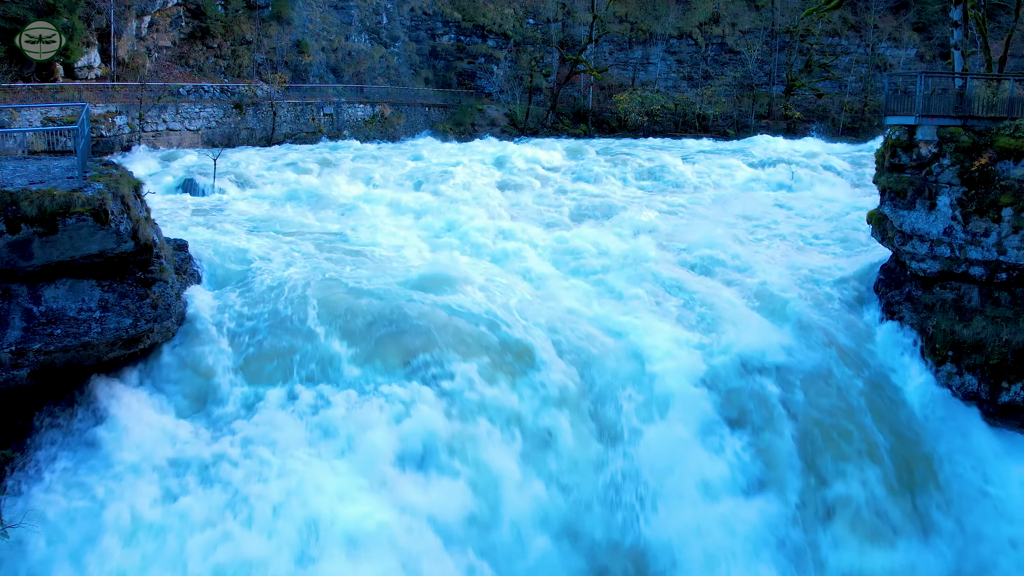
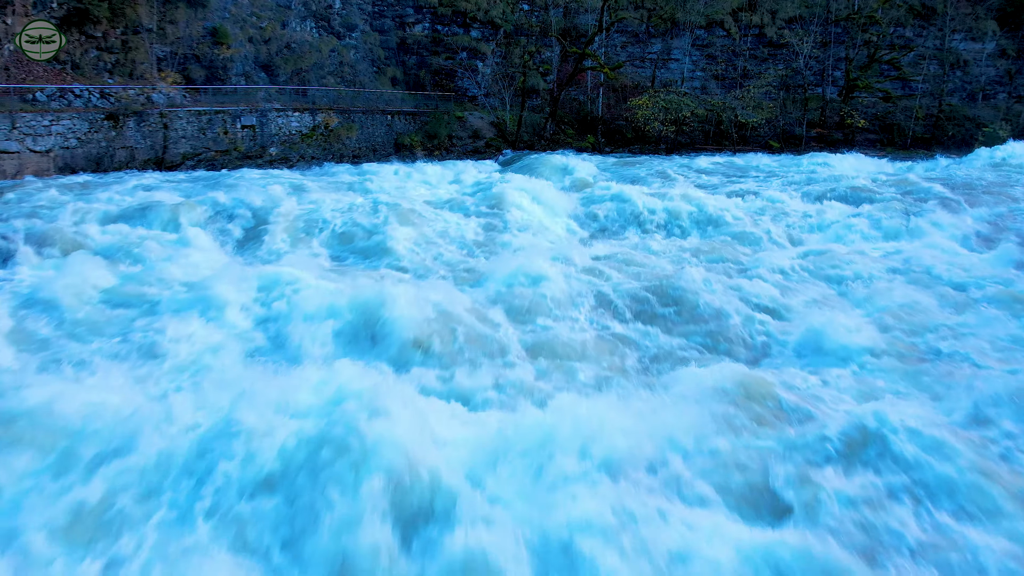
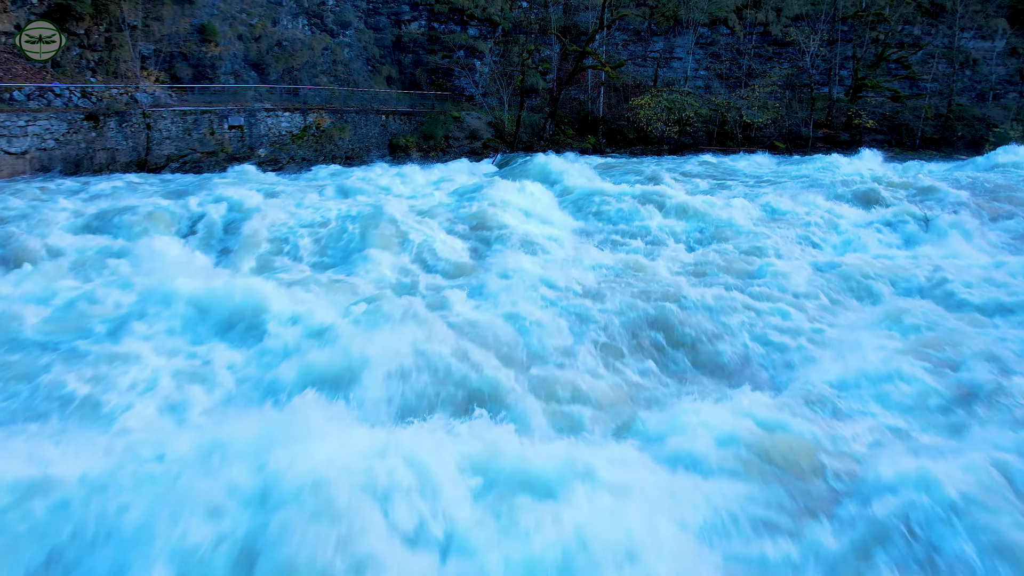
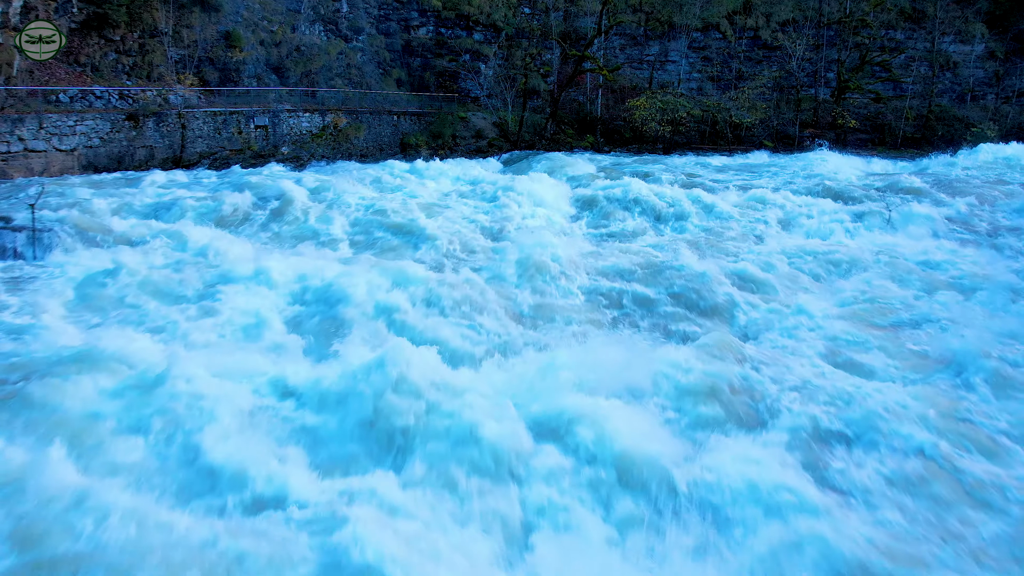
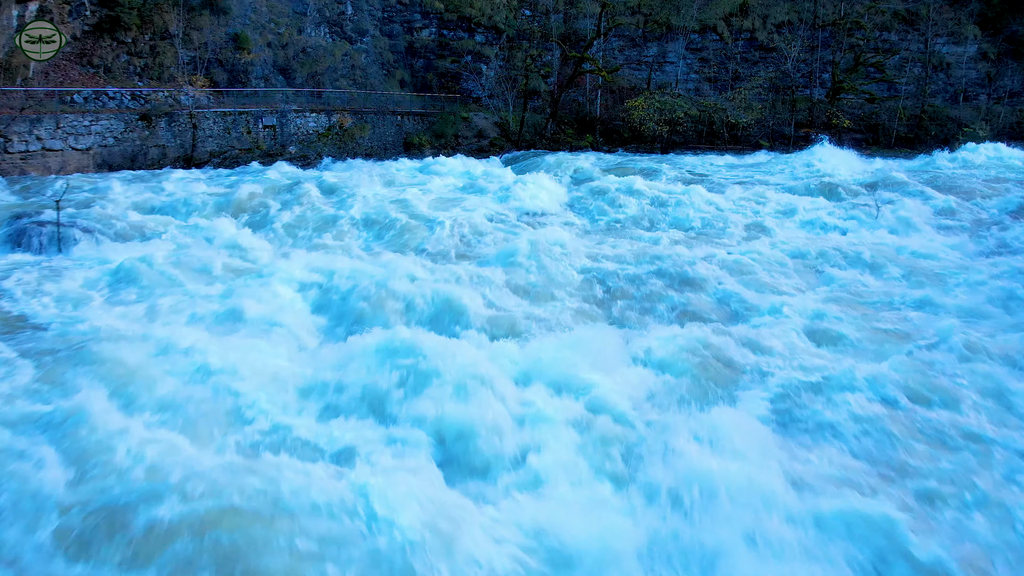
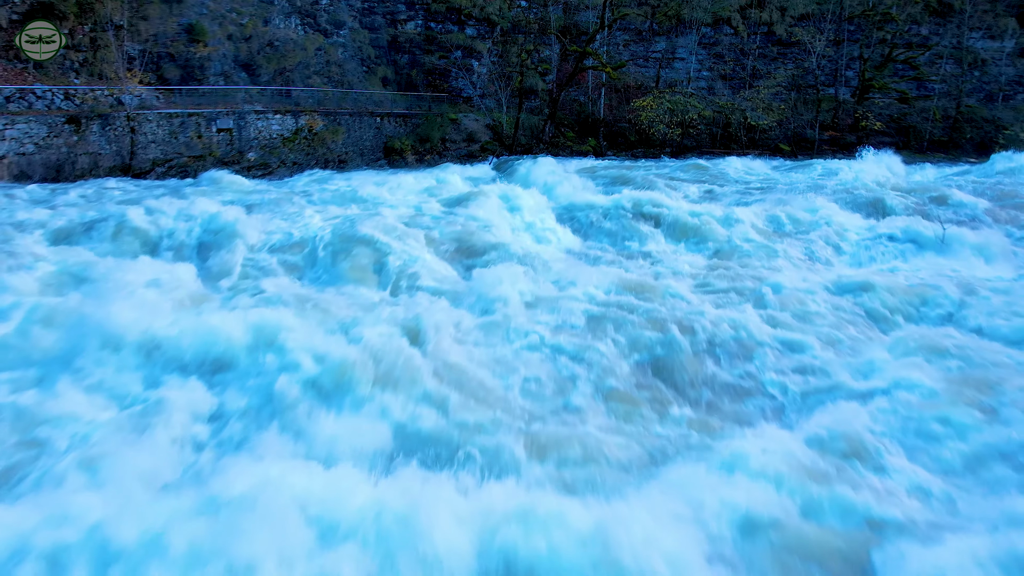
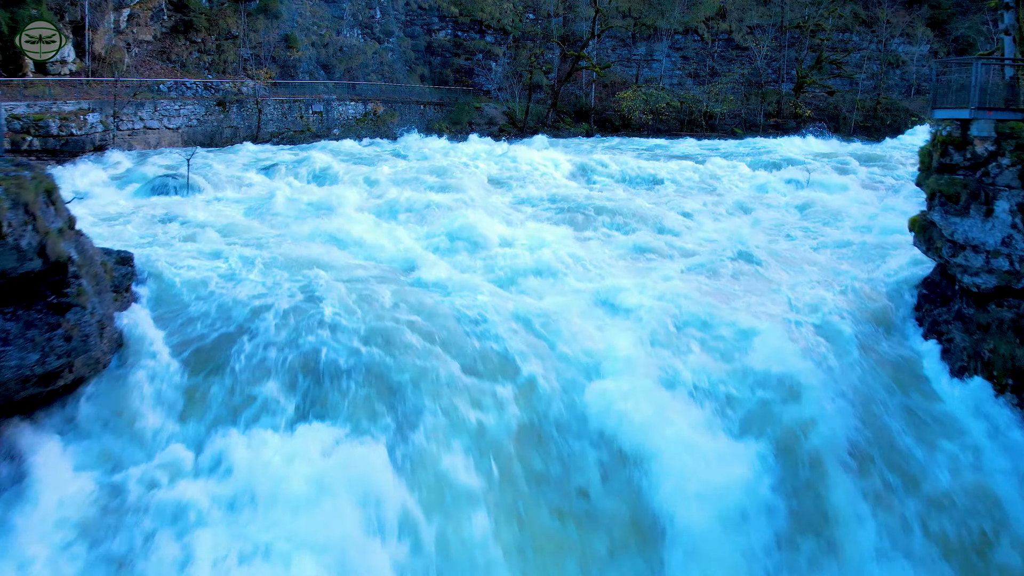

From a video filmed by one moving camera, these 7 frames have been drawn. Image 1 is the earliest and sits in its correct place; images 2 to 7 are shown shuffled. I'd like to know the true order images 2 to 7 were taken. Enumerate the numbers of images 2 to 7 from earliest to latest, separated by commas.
7, 5, 4, 2, 3, 6
